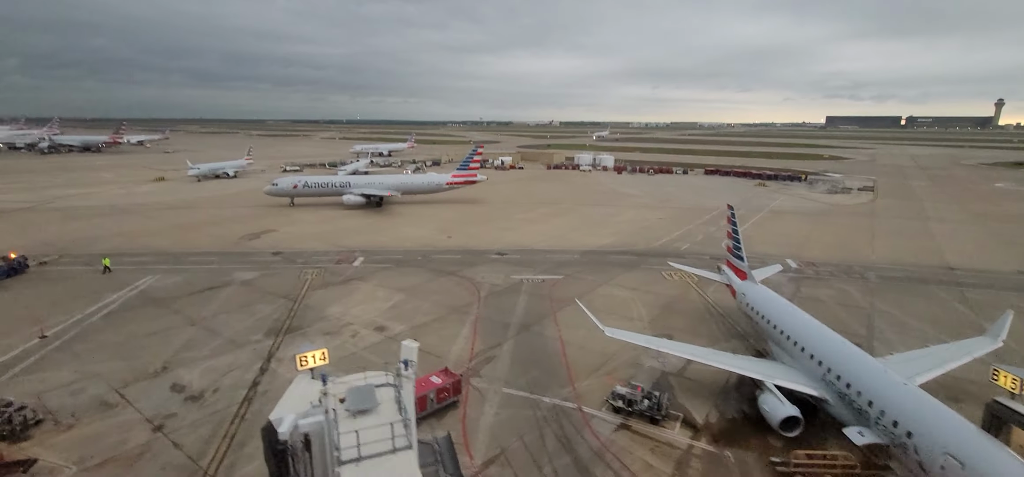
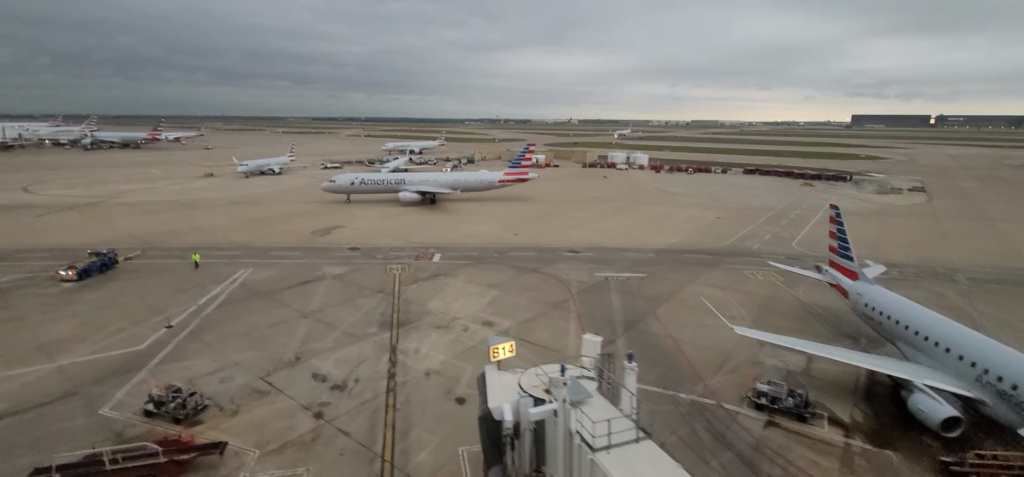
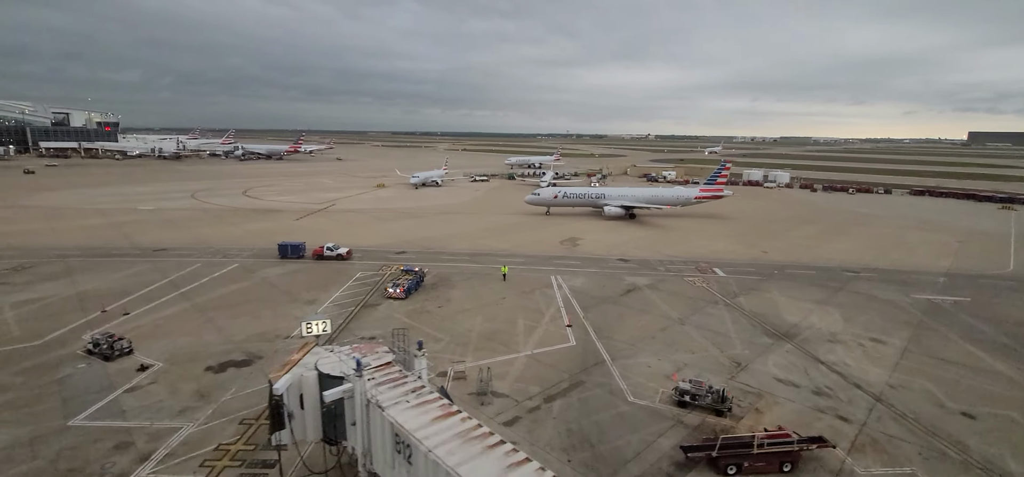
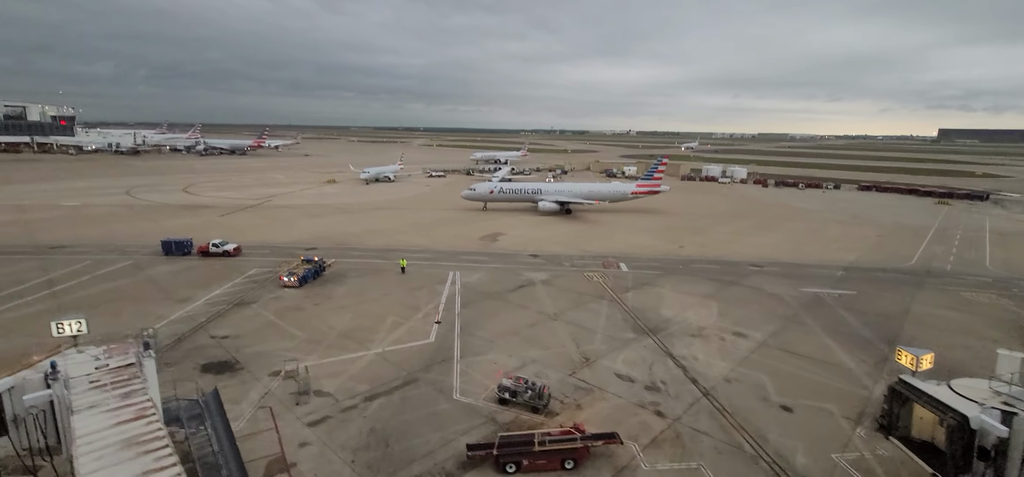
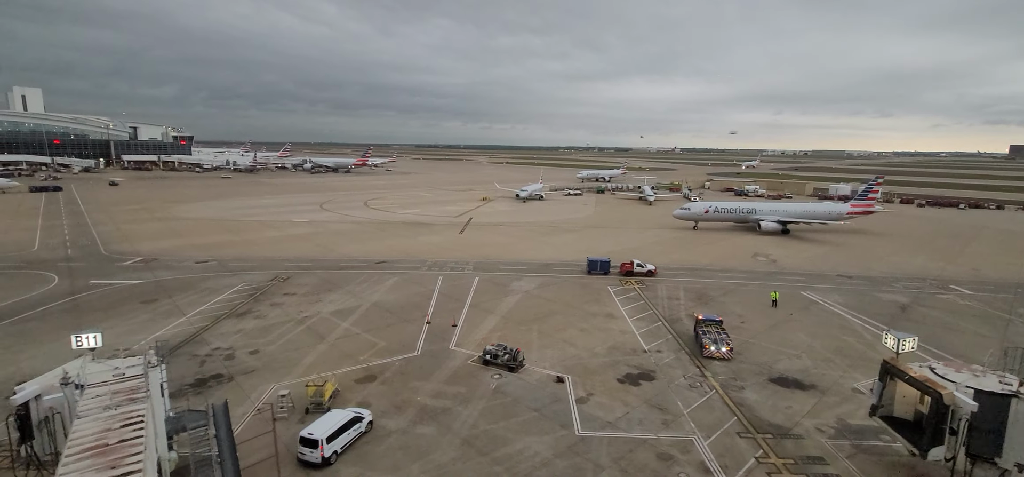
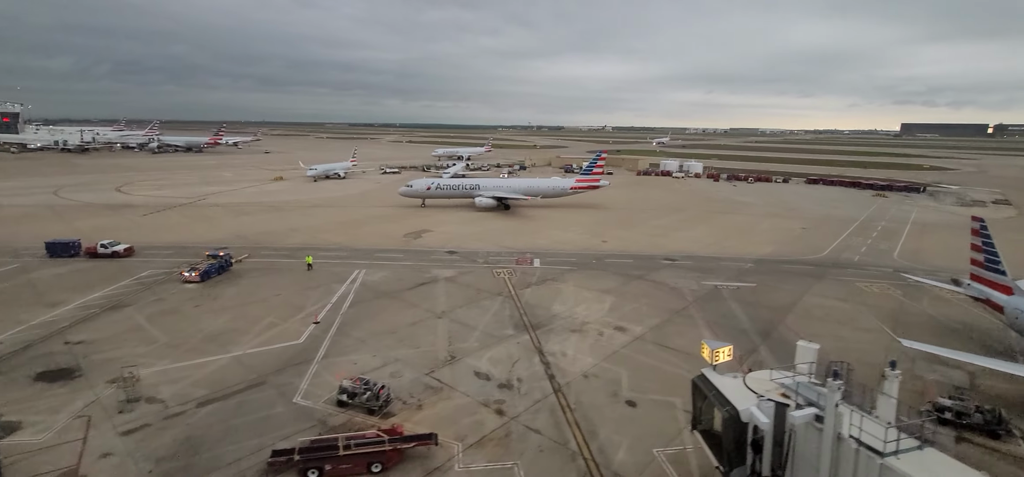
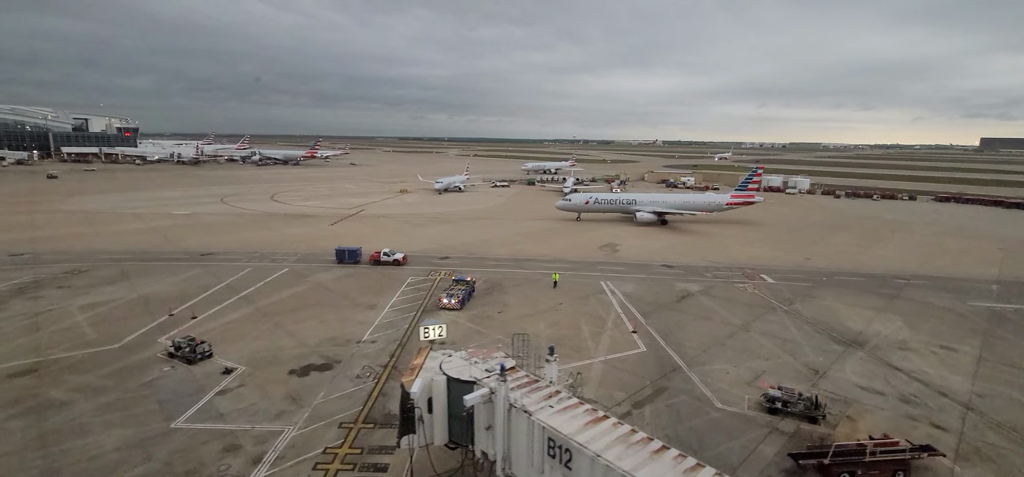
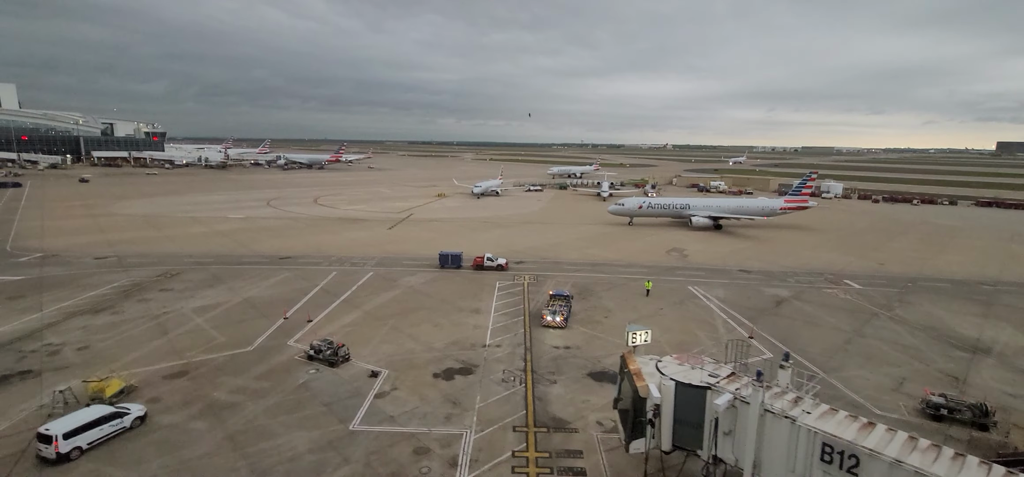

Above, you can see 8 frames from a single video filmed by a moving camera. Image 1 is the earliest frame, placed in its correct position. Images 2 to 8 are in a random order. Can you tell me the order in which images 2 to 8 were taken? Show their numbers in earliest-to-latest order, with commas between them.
2, 6, 4, 3, 7, 8, 5
